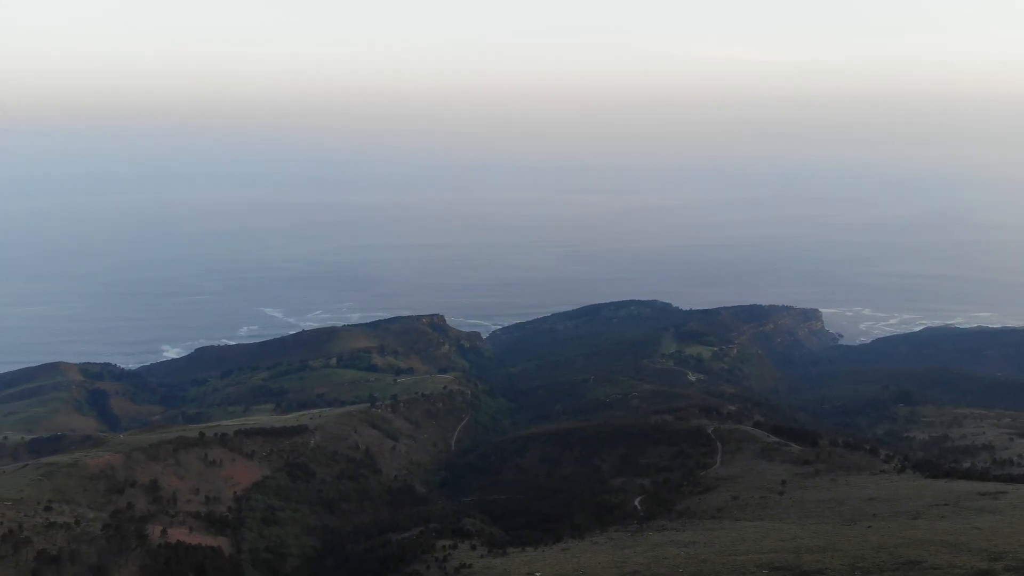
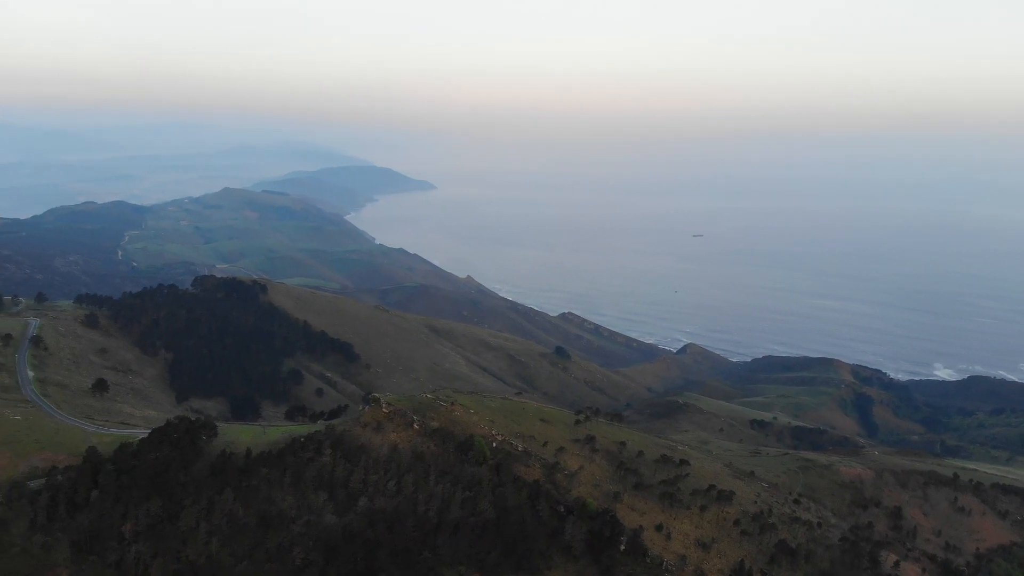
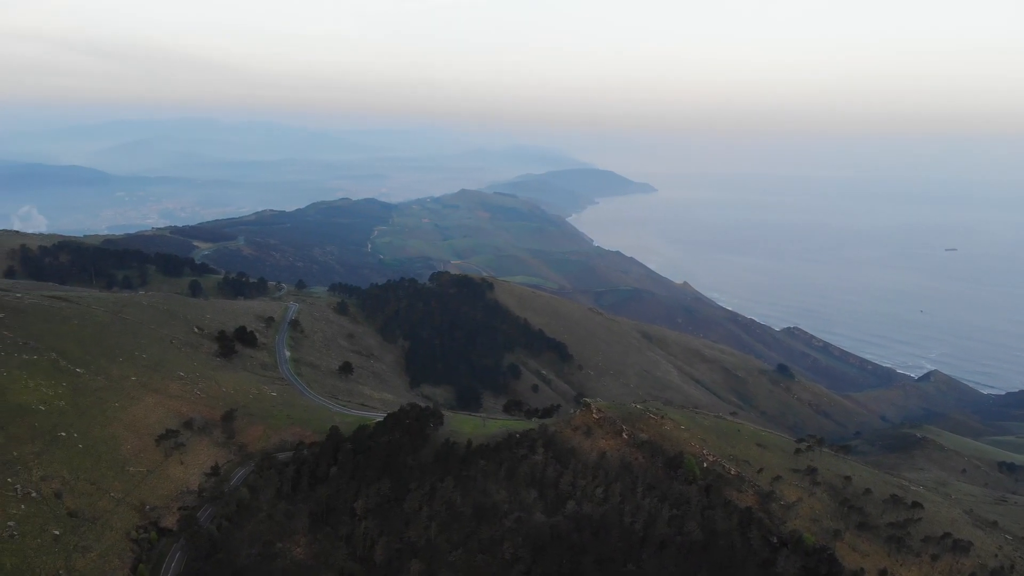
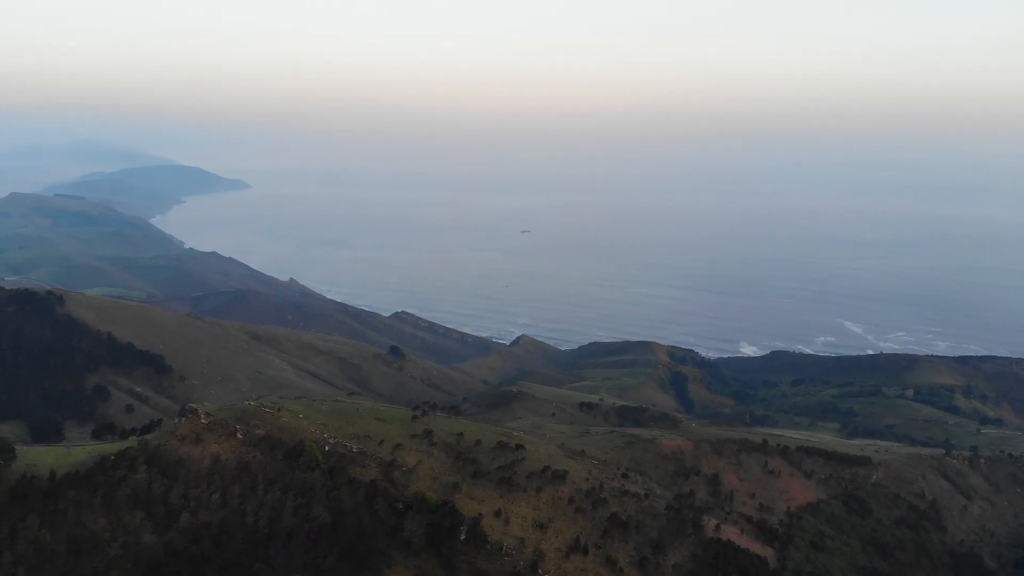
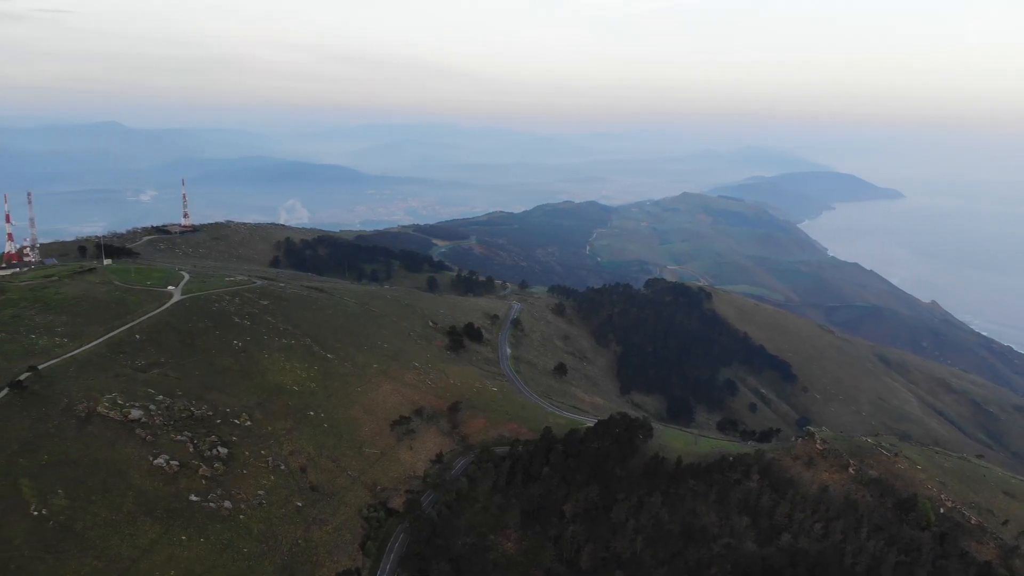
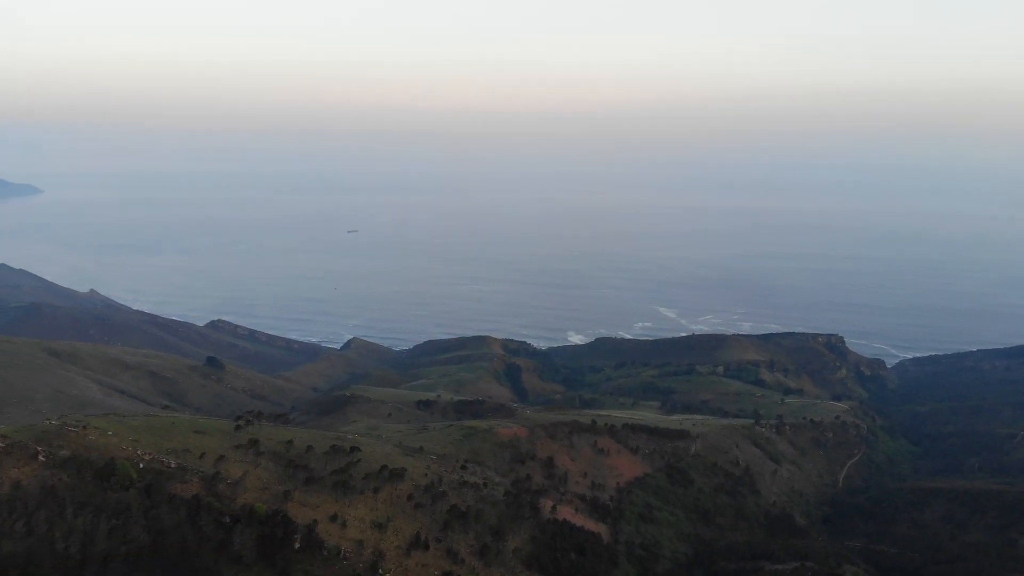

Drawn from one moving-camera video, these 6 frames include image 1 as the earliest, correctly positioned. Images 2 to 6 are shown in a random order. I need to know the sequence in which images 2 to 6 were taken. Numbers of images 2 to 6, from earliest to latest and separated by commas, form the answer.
6, 4, 2, 3, 5
